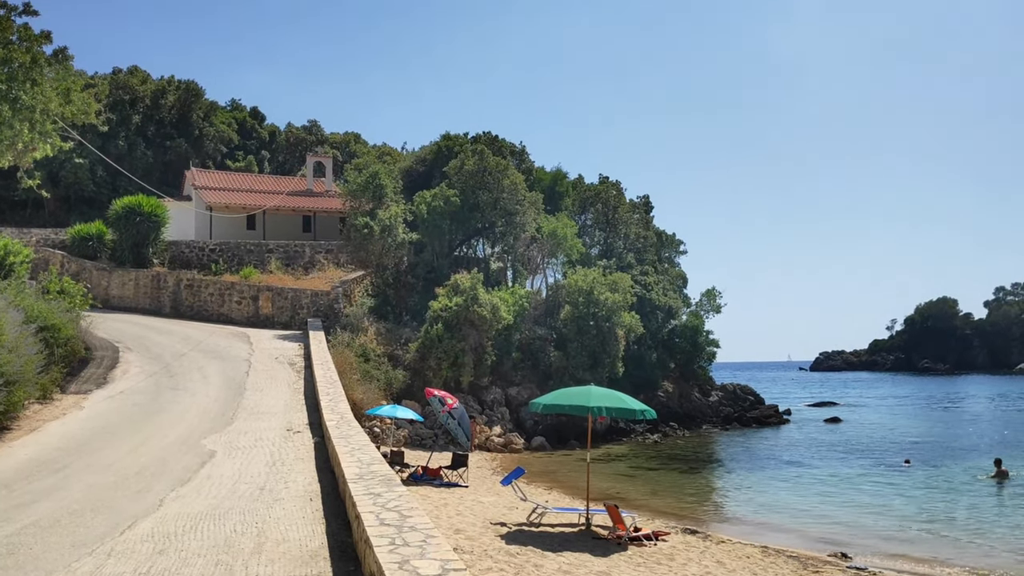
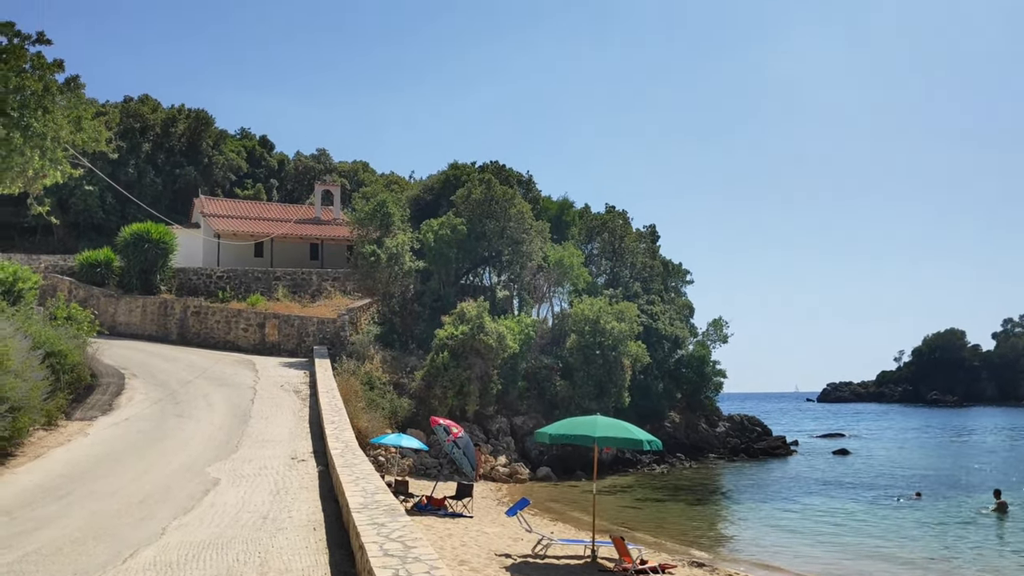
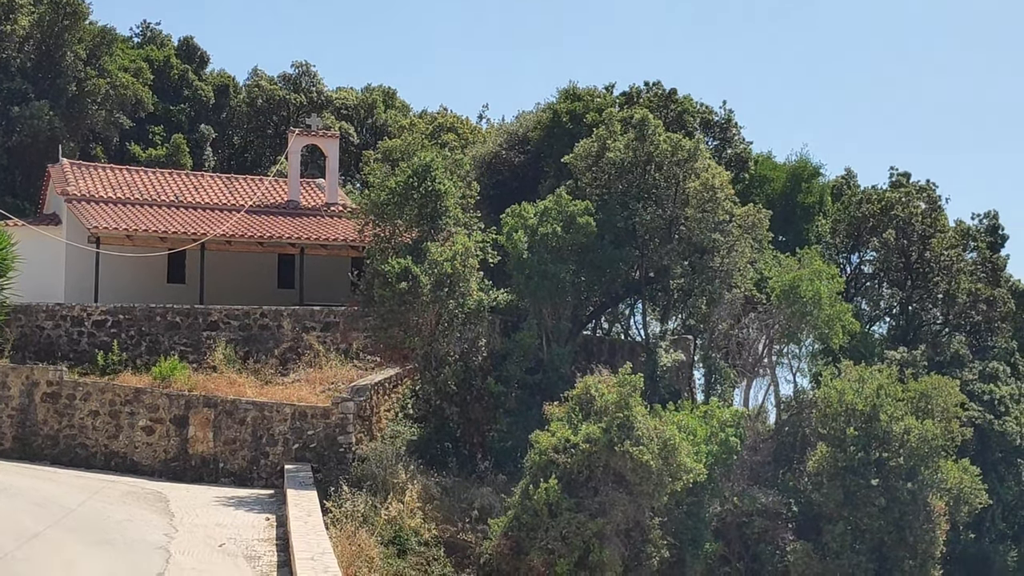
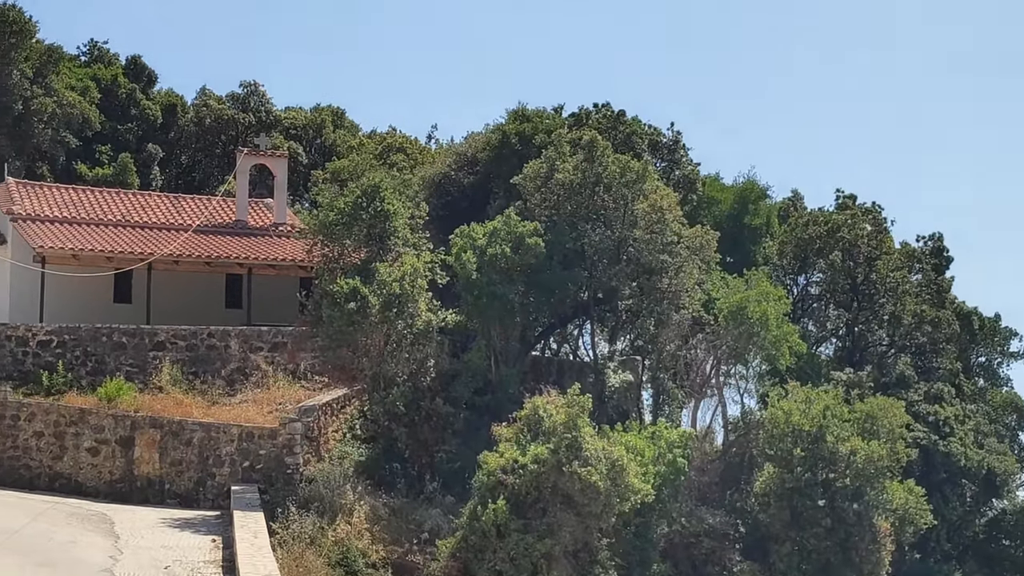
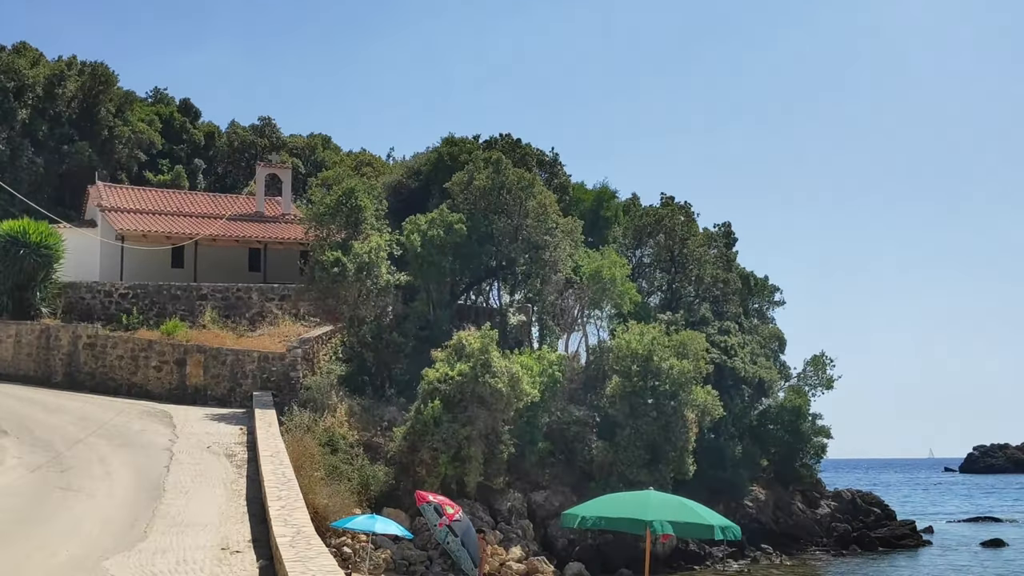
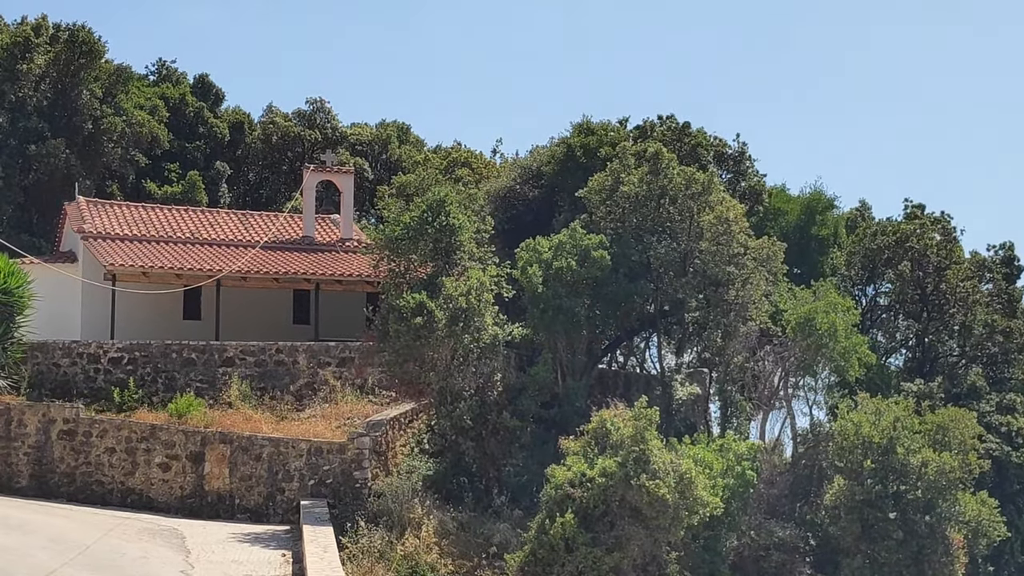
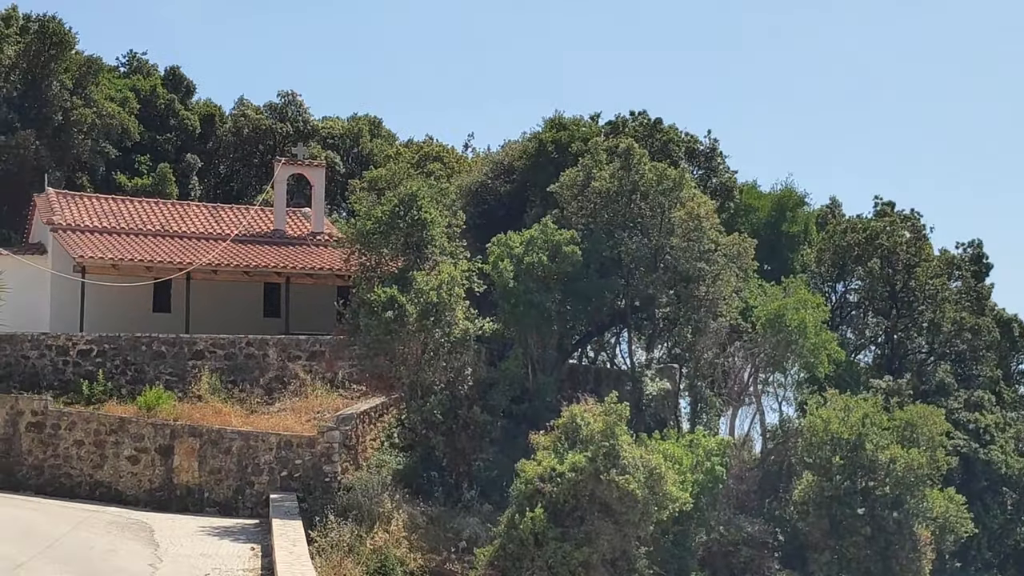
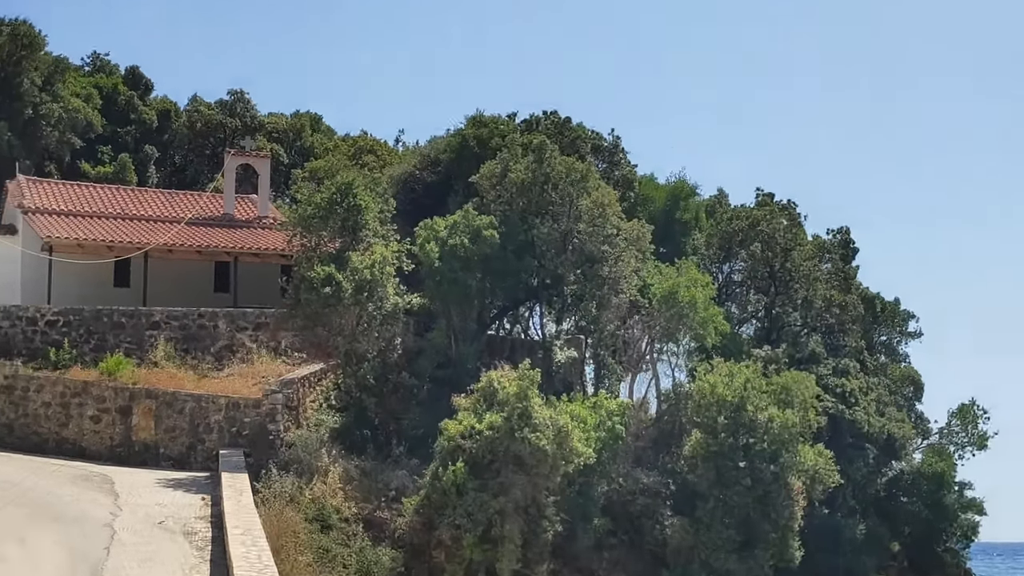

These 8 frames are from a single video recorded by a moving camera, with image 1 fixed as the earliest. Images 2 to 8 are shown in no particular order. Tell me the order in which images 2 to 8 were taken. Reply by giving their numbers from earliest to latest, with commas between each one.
2, 5, 8, 4, 7, 6, 3
